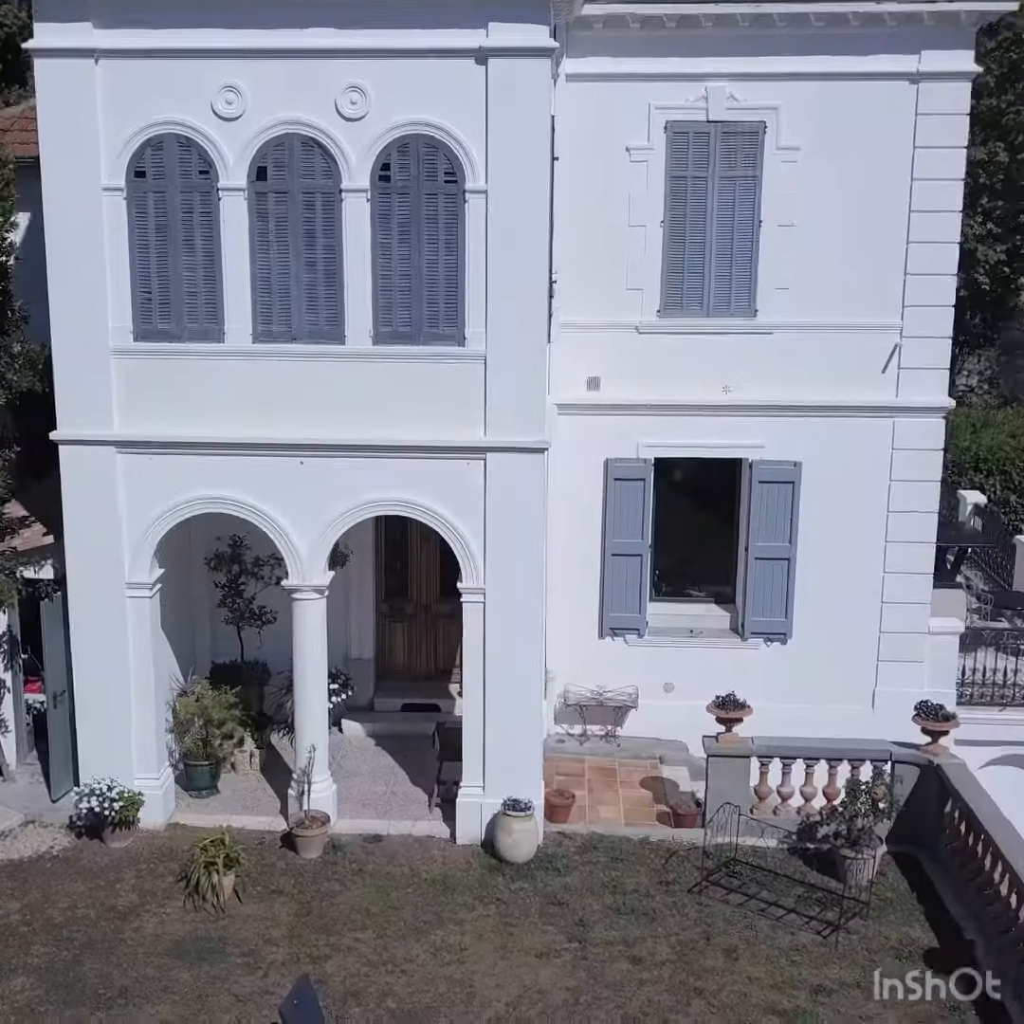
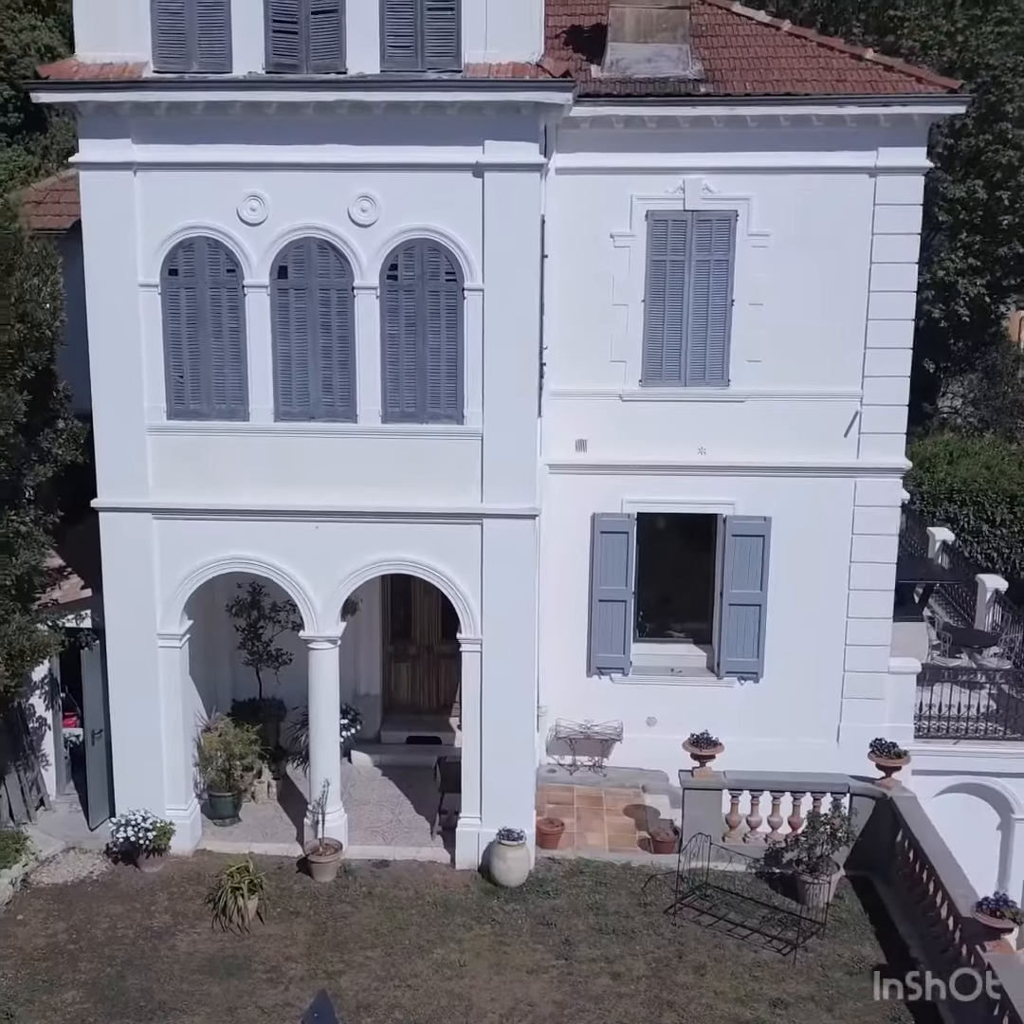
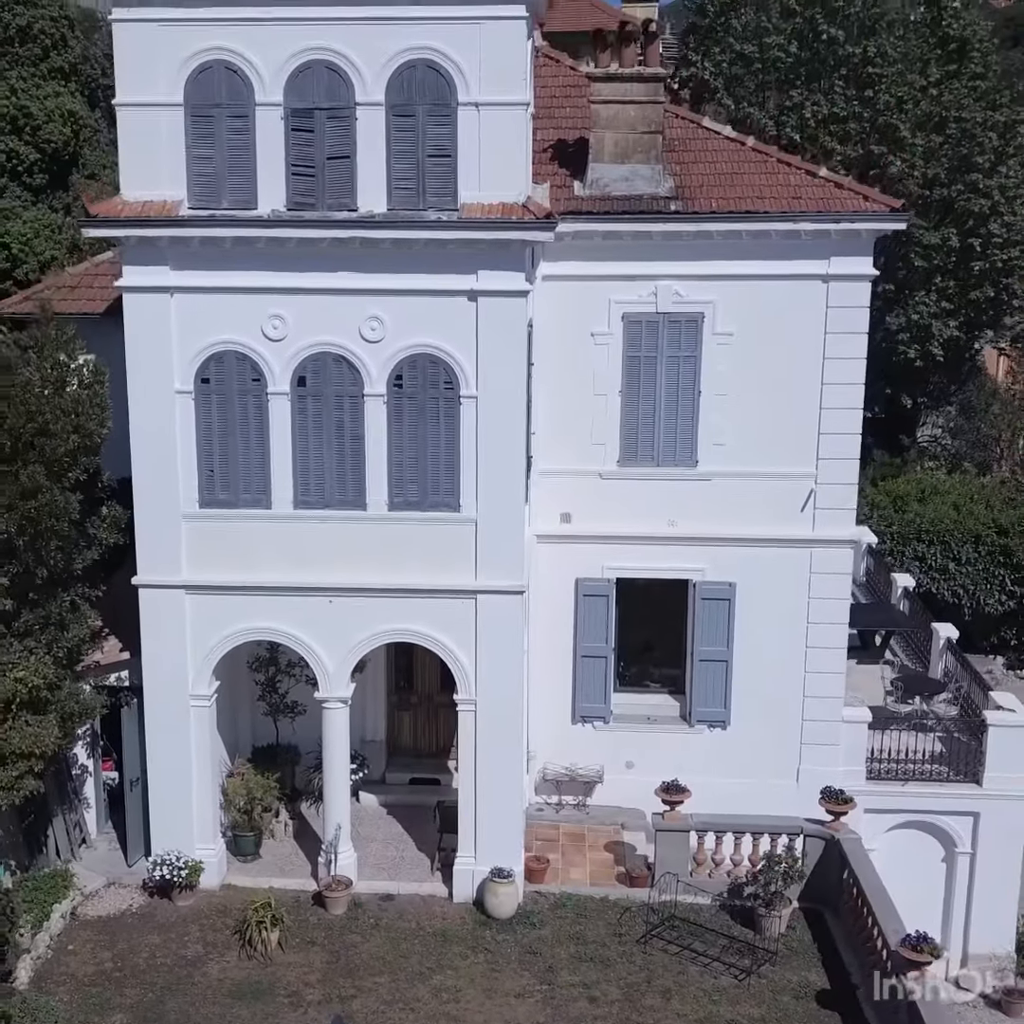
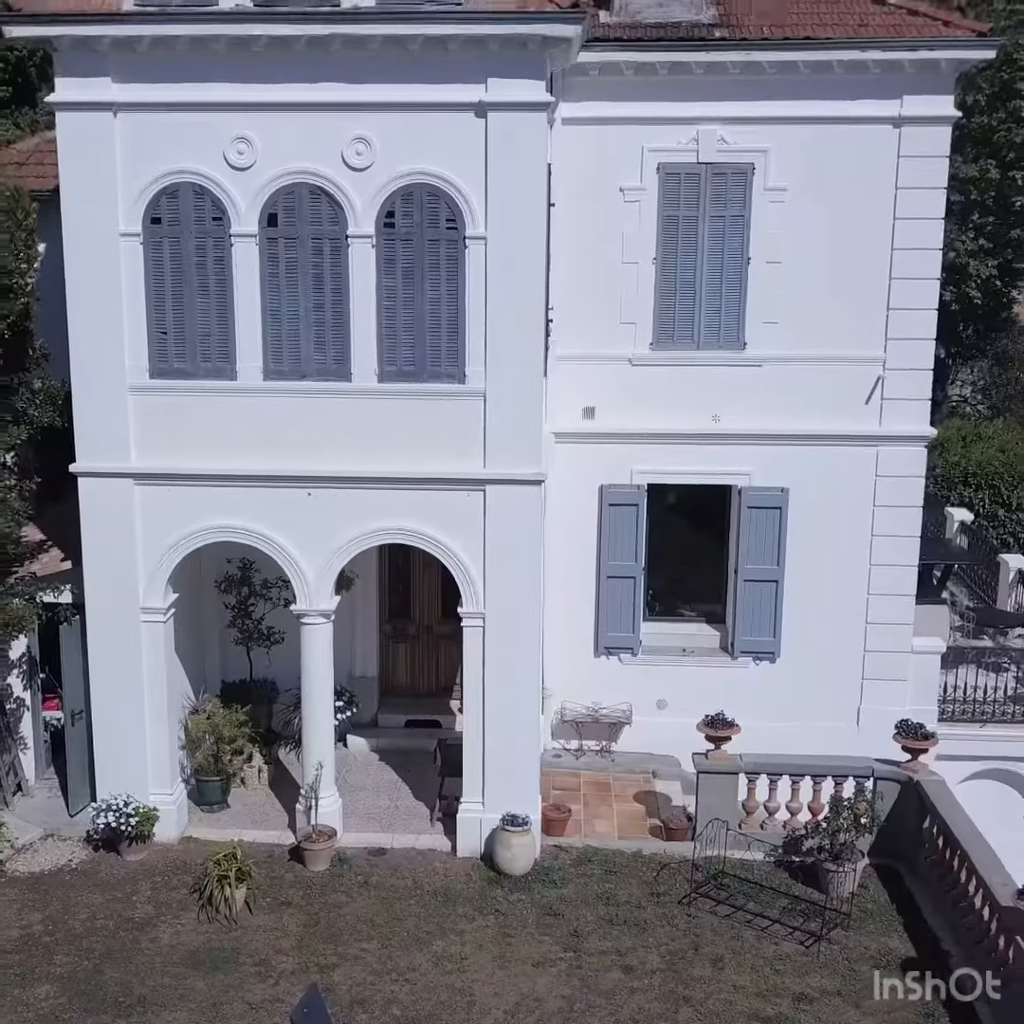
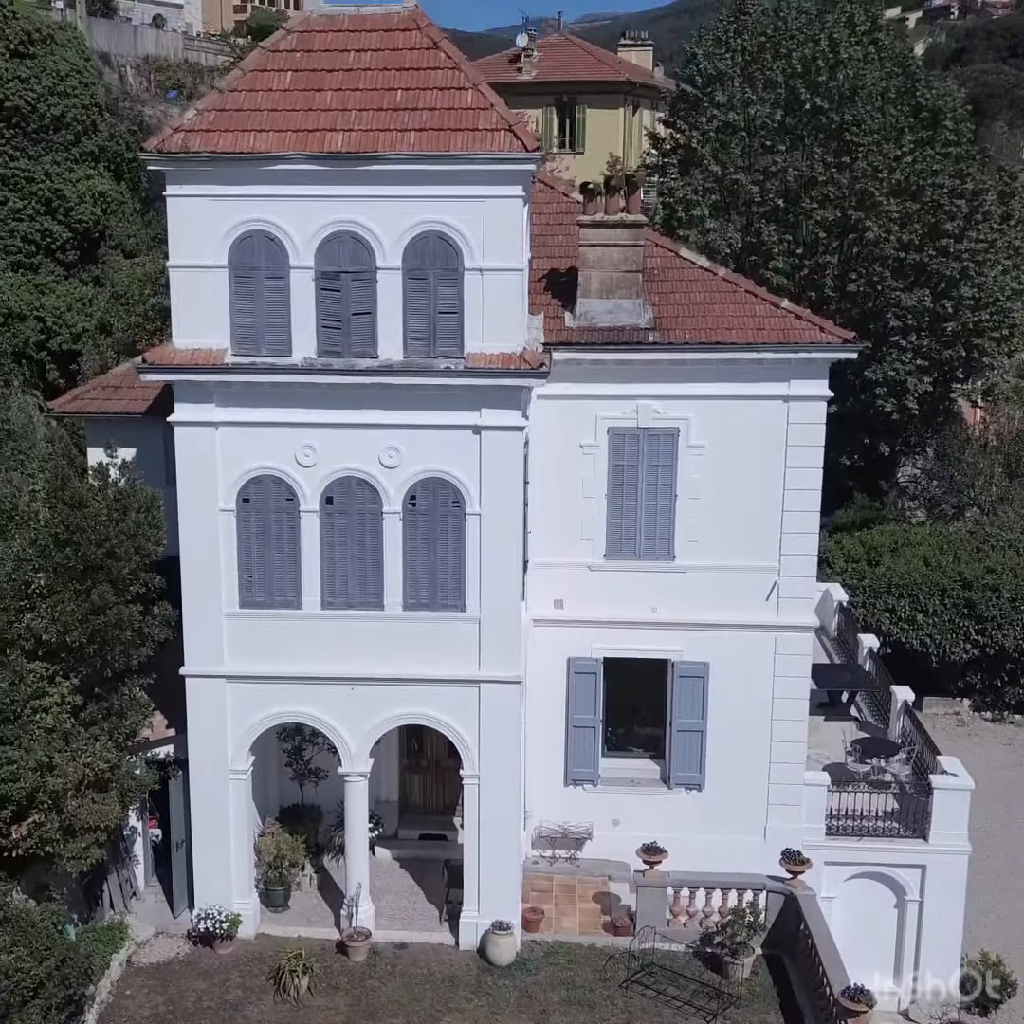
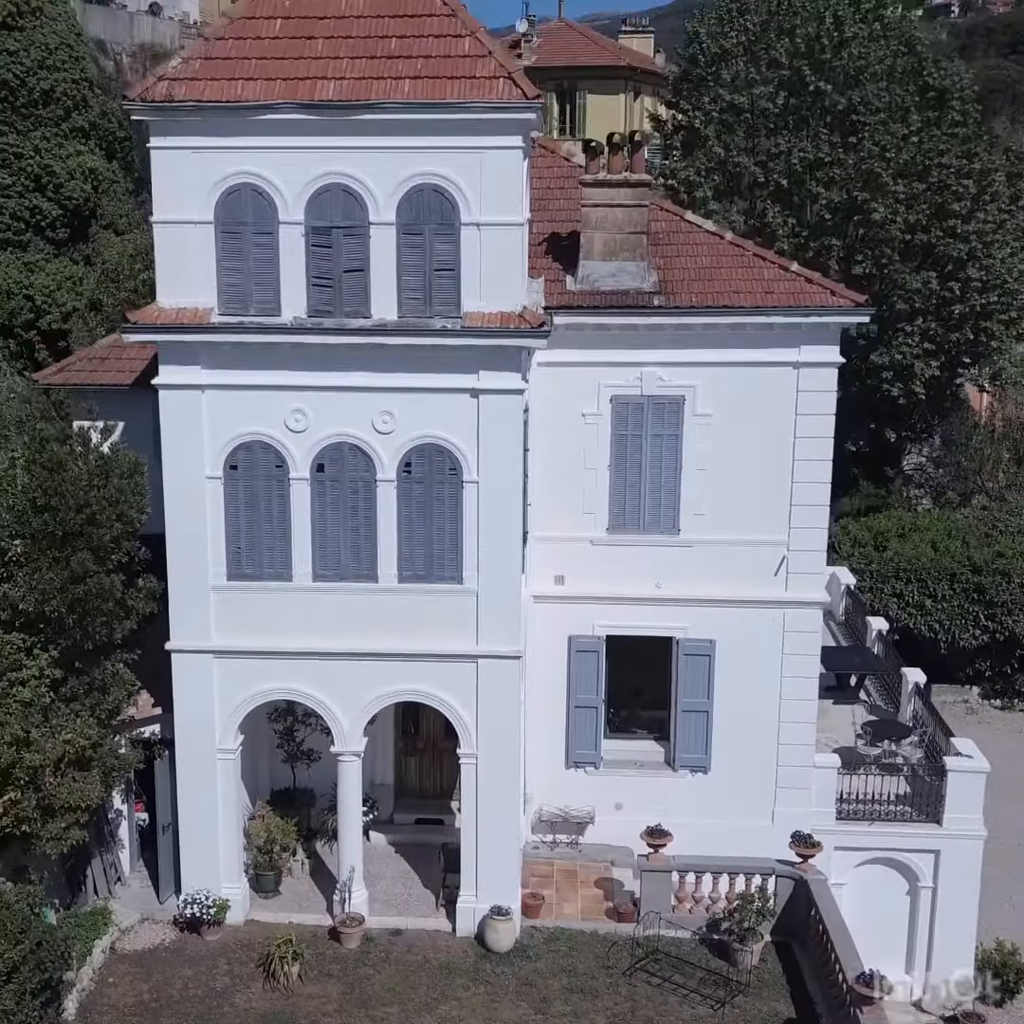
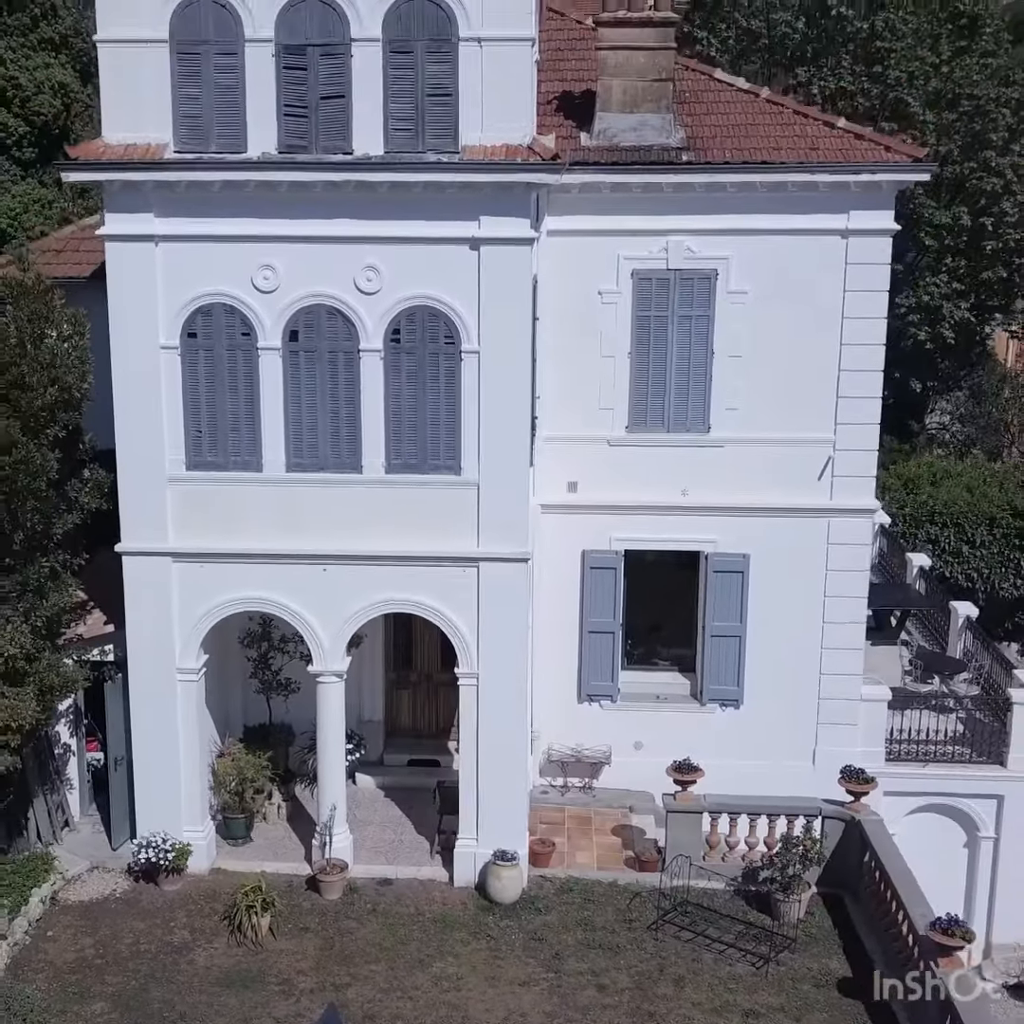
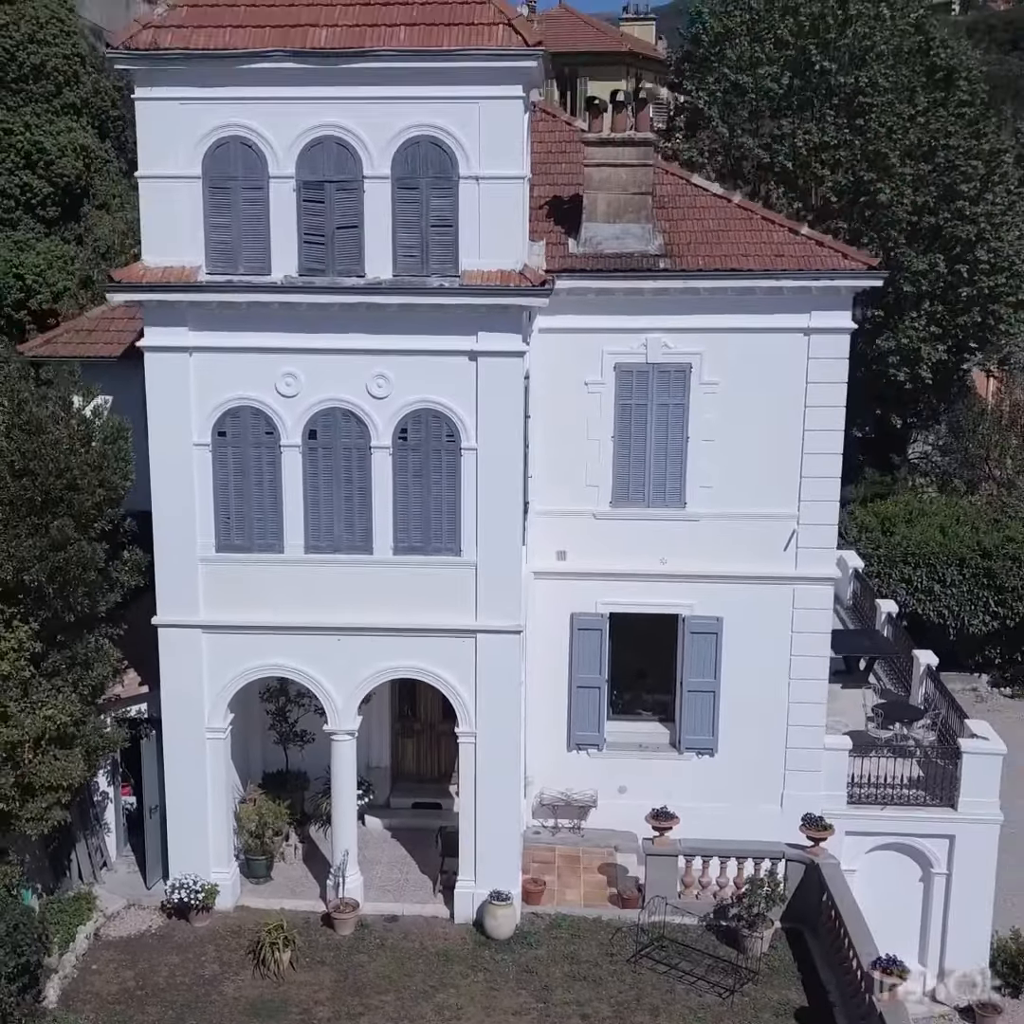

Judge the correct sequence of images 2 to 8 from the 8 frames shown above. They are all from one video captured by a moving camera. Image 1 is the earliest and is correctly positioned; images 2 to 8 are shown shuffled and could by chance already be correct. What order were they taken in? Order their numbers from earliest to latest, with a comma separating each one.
4, 2, 7, 3, 8, 6, 5
